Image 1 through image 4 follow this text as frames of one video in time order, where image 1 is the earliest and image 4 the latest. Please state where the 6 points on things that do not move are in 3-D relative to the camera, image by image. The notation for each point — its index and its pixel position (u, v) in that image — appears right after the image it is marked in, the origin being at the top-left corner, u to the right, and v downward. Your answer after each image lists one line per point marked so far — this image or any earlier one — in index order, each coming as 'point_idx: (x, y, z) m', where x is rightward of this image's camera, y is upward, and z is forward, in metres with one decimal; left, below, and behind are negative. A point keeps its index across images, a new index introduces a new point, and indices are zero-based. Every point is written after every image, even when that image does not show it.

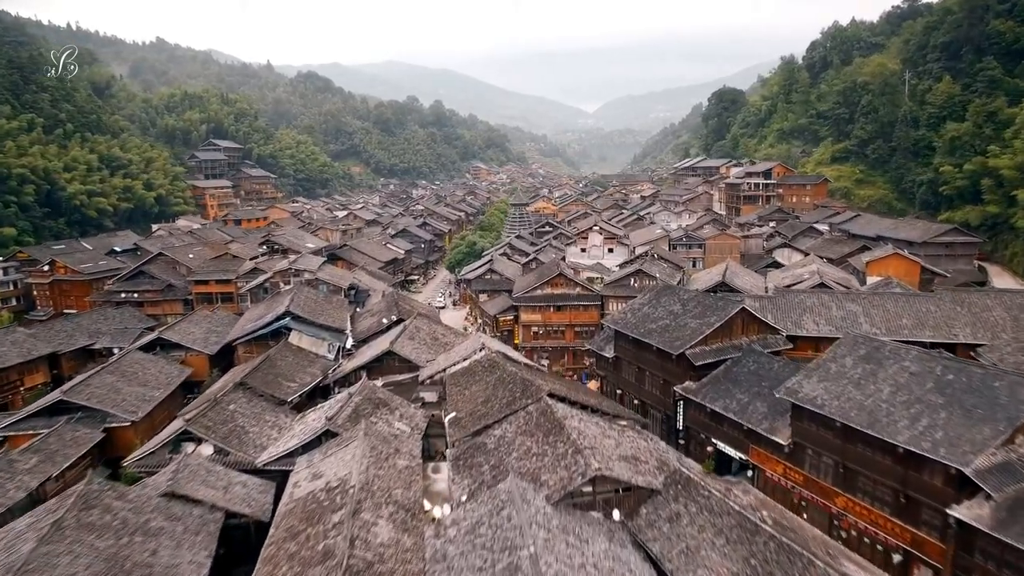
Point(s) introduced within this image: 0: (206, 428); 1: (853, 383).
0: (-6.8, -3.1, +16.3) m
1: (+7.2, -2.0, +15.6) m
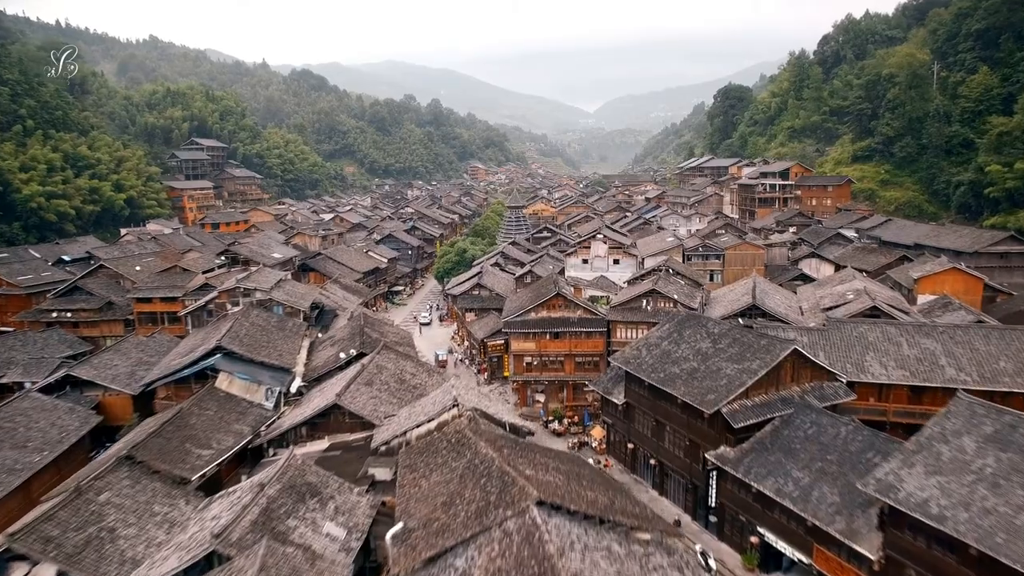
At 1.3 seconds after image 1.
0: (-7.2, -3.9, +11.4) m
1: (+6.8, -2.8, +10.6) m
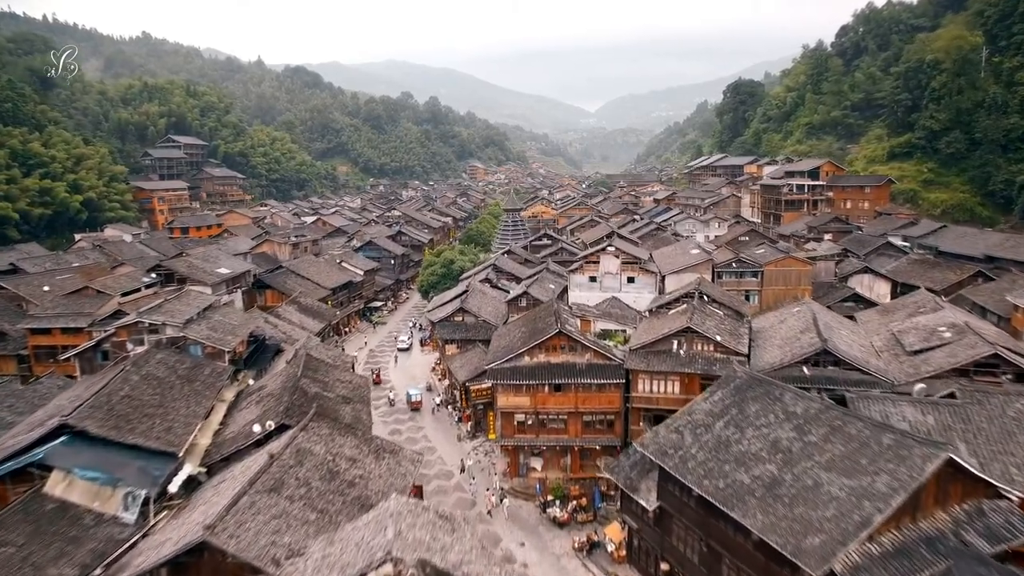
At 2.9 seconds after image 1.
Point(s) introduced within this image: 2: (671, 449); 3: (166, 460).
0: (-7.5, -4.9, +5.0) m
1: (+6.4, -3.8, +4.2) m
2: (+2.9, -2.8, +13.4) m
3: (-6.7, -3.3, +14.3) m
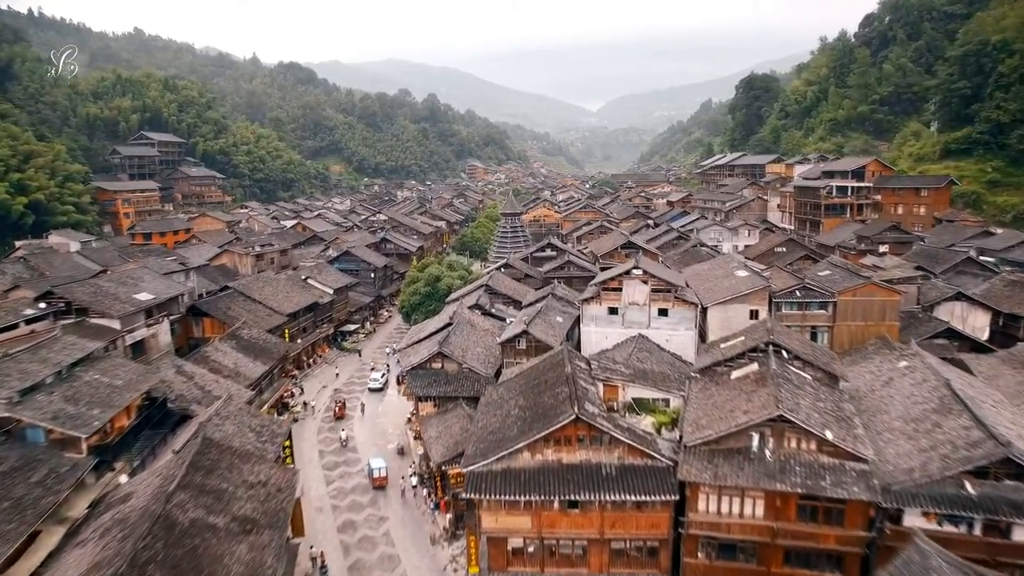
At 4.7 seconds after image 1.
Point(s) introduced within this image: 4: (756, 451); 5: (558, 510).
0: (-7.7, -5.9, -1.9) m
1: (+6.2, -4.8, -2.7) m
2: (+2.7, -3.9, +6.5) m
3: (-6.9, -4.4, +7.5) m
4: (+4.1, -2.7, +12.6) m
5: (+0.8, -3.8, +12.8) m
